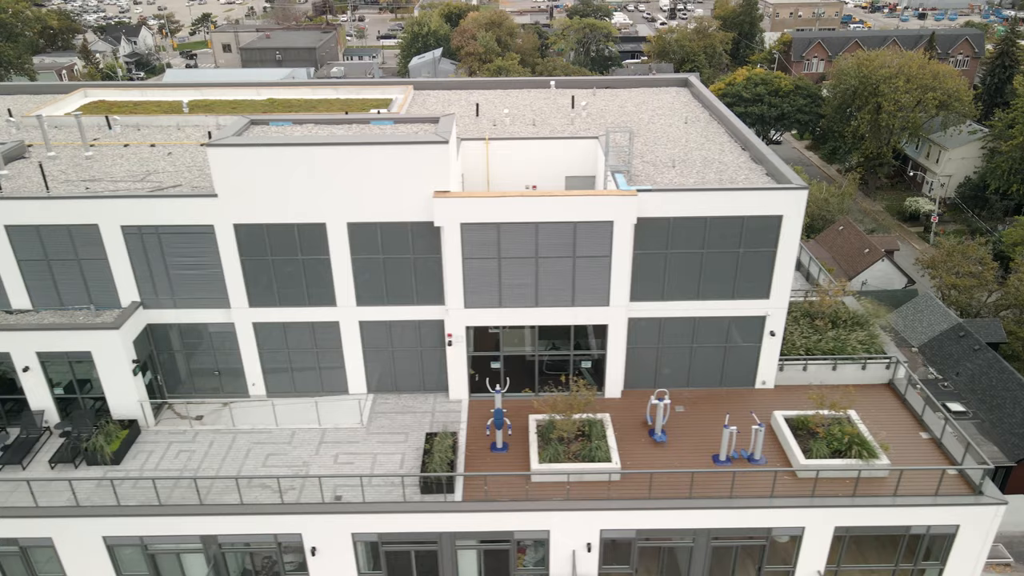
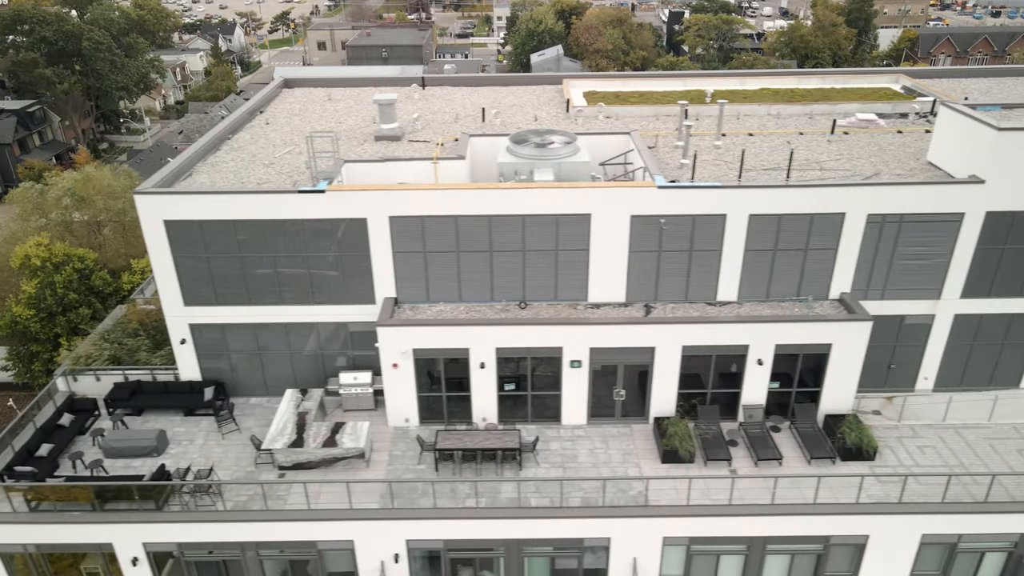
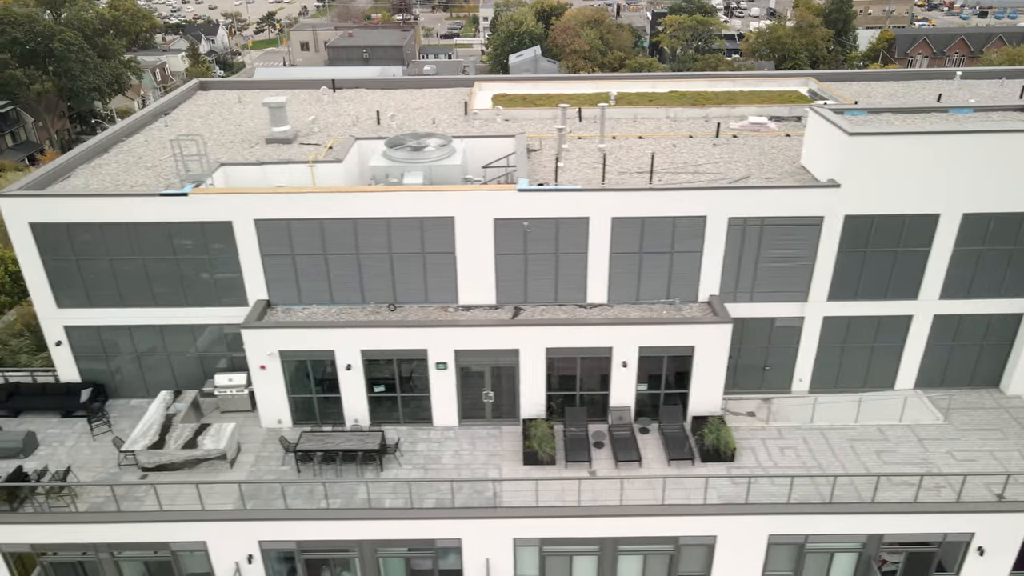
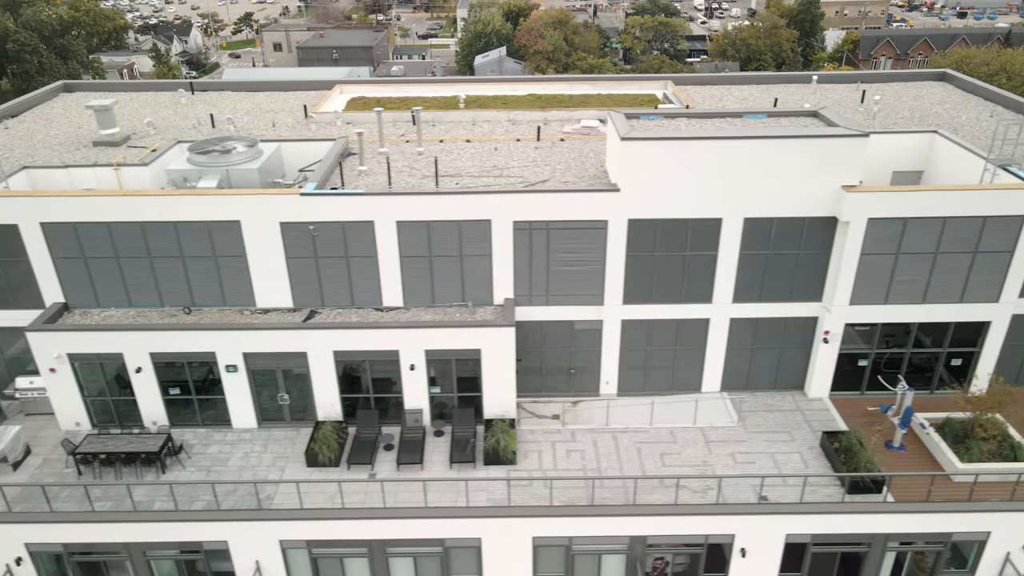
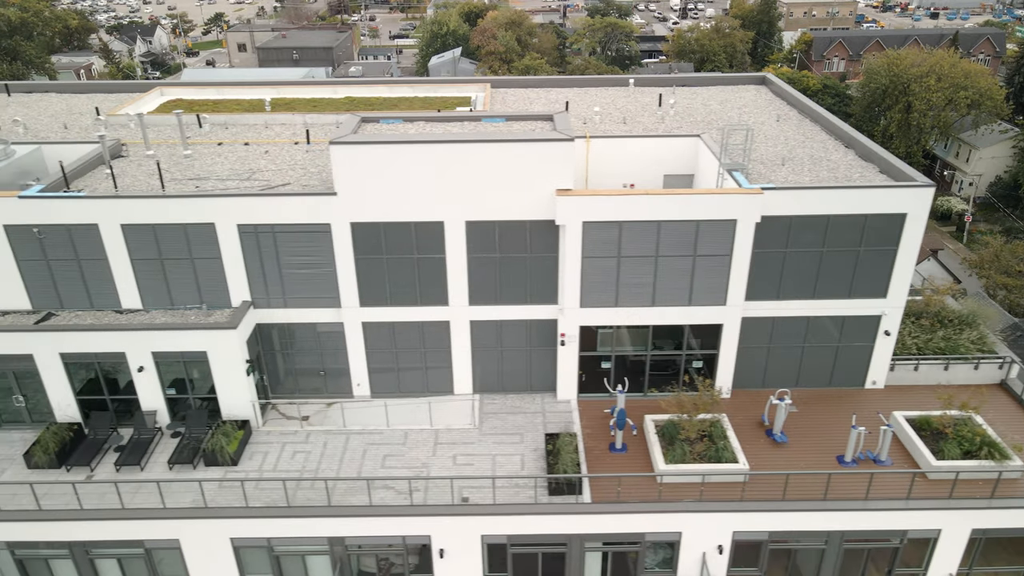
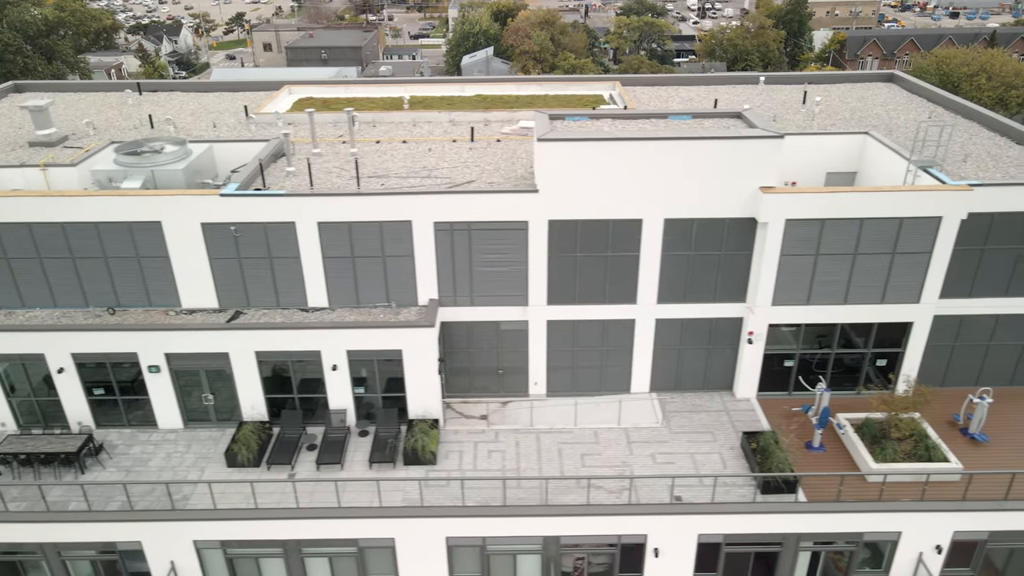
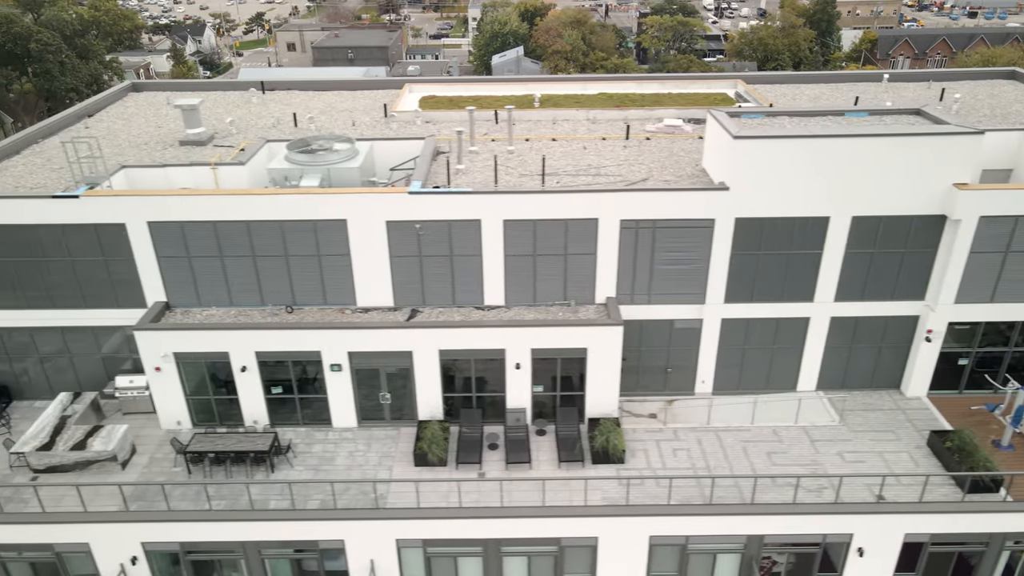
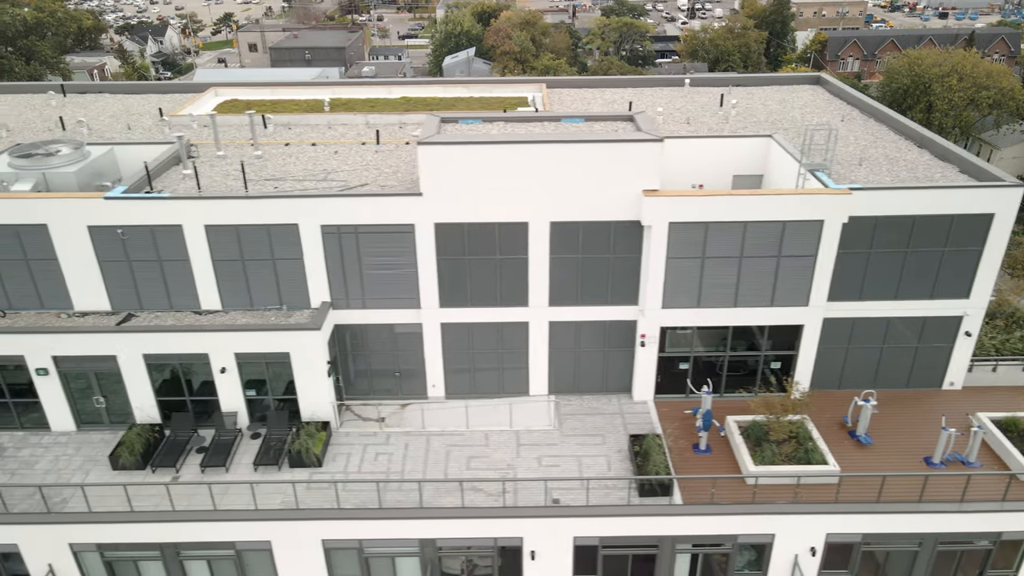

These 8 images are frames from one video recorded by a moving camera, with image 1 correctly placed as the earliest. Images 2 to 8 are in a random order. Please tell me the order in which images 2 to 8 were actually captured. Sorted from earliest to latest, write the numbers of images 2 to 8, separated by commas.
5, 8, 6, 4, 7, 3, 2
